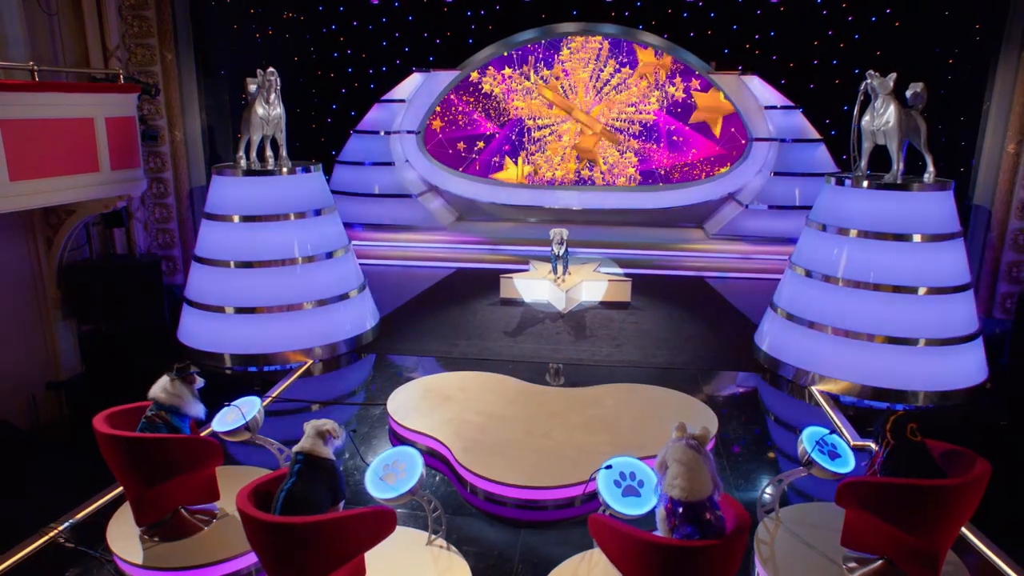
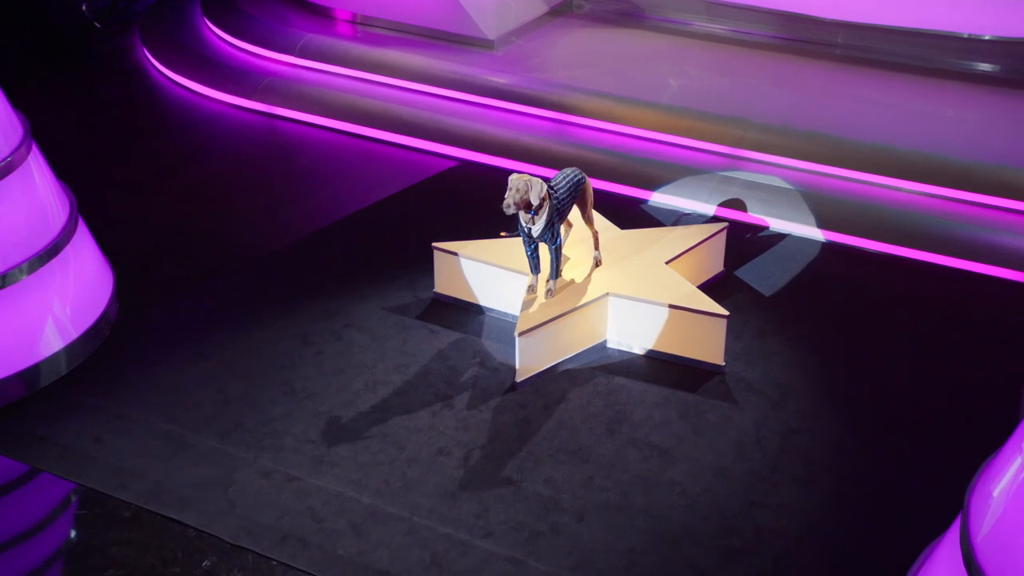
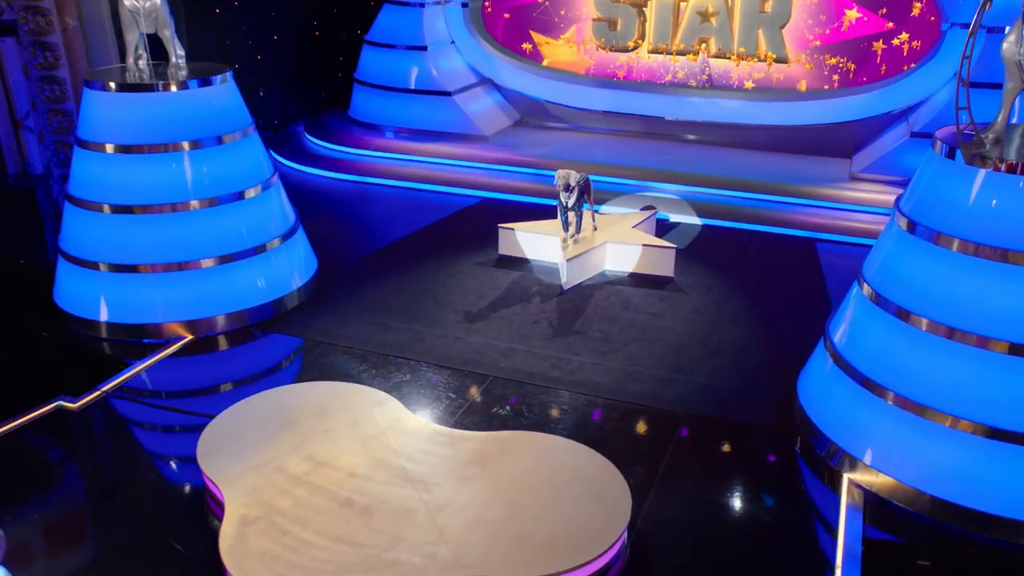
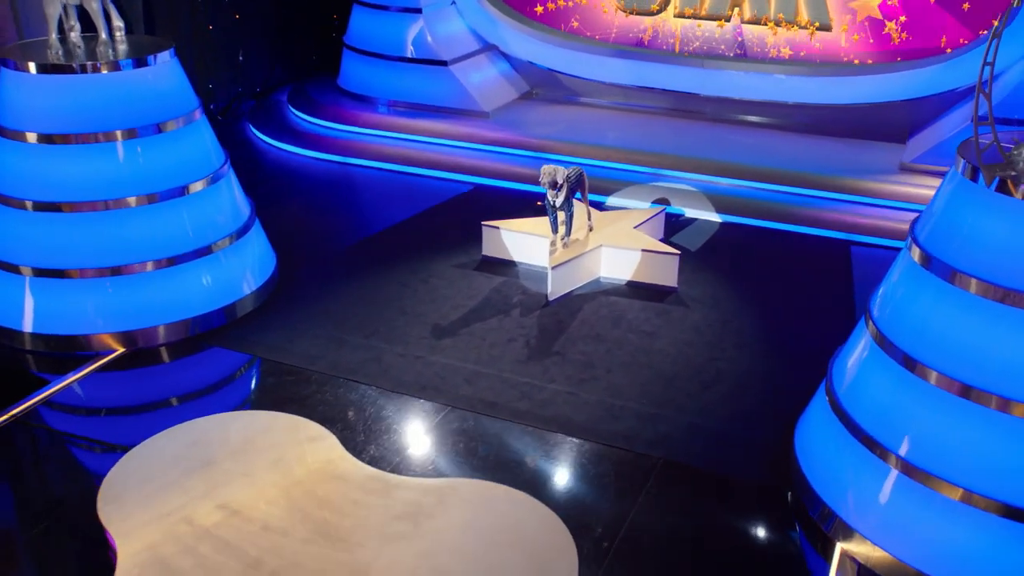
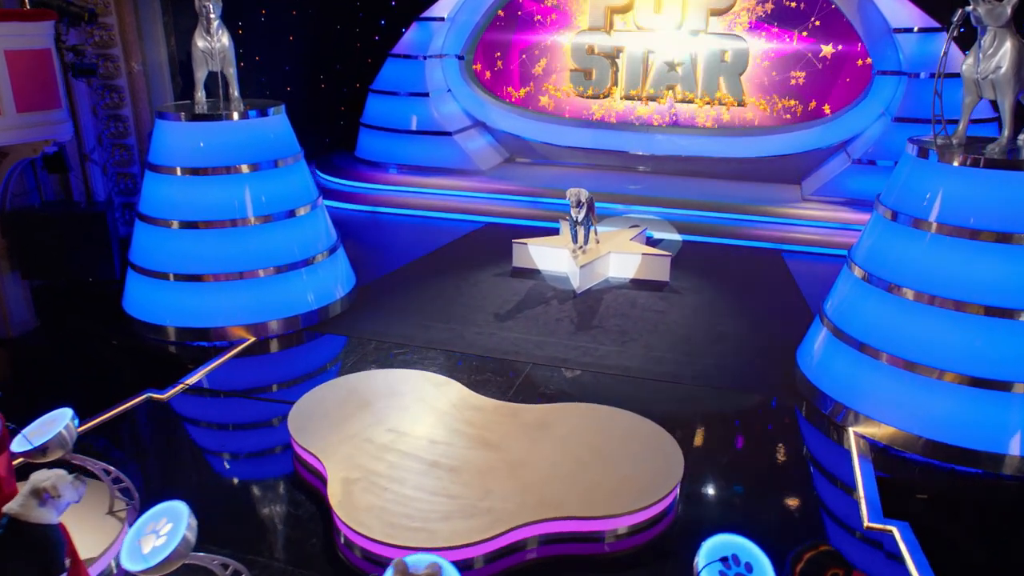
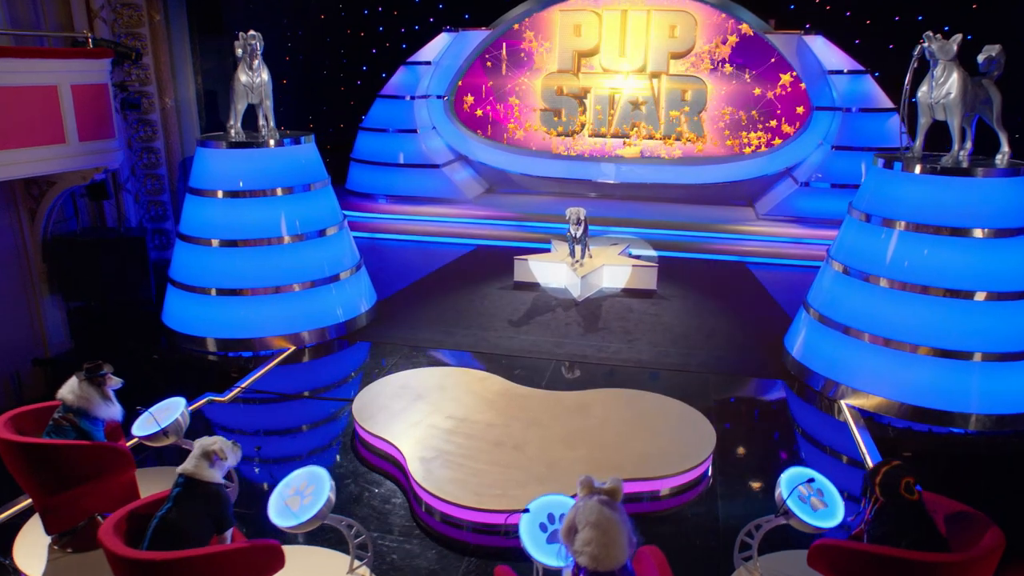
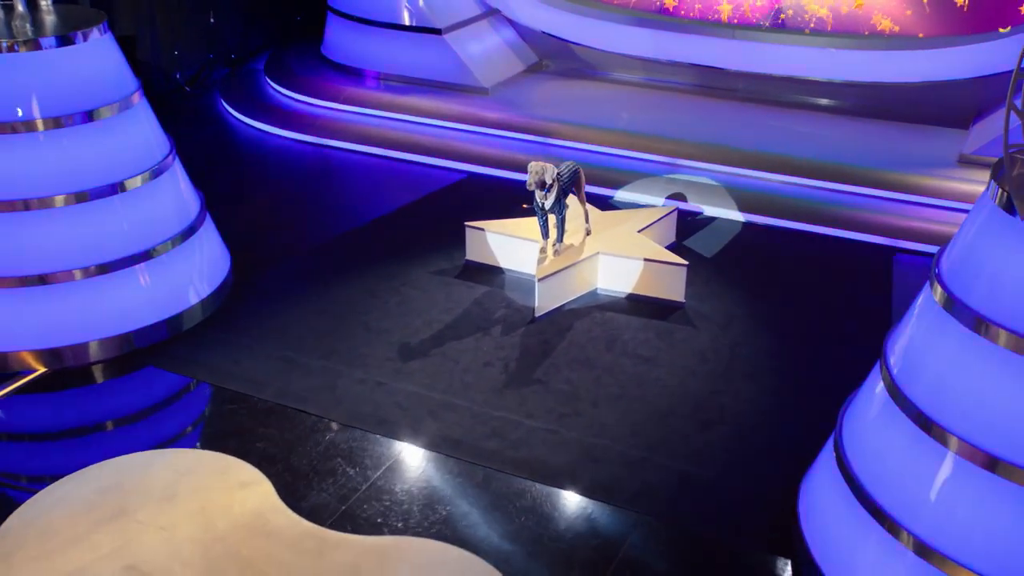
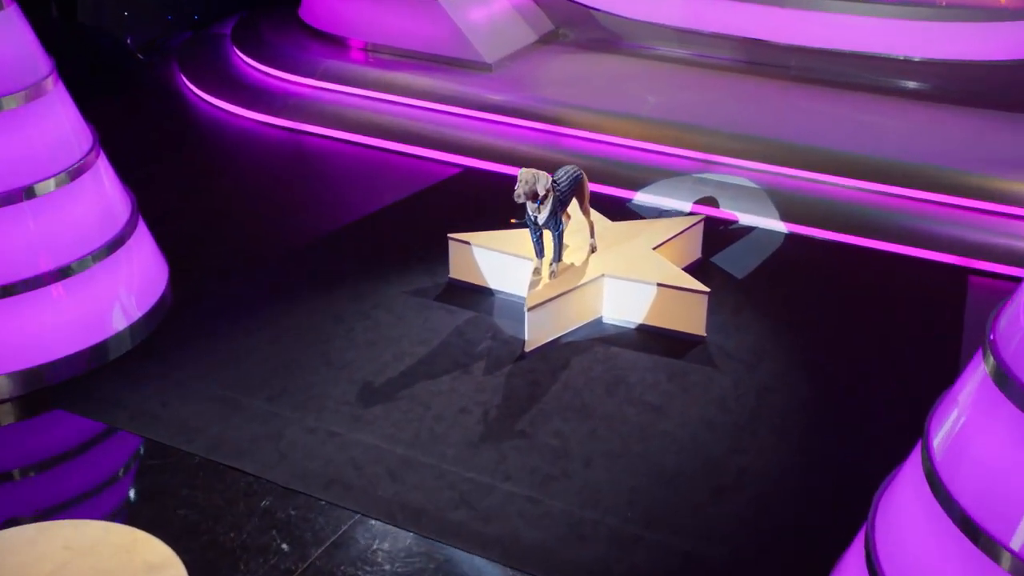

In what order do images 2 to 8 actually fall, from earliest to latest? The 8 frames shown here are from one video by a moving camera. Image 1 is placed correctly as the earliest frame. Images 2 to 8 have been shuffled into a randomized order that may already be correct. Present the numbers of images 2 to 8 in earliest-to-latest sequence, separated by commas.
6, 5, 3, 4, 7, 8, 2
